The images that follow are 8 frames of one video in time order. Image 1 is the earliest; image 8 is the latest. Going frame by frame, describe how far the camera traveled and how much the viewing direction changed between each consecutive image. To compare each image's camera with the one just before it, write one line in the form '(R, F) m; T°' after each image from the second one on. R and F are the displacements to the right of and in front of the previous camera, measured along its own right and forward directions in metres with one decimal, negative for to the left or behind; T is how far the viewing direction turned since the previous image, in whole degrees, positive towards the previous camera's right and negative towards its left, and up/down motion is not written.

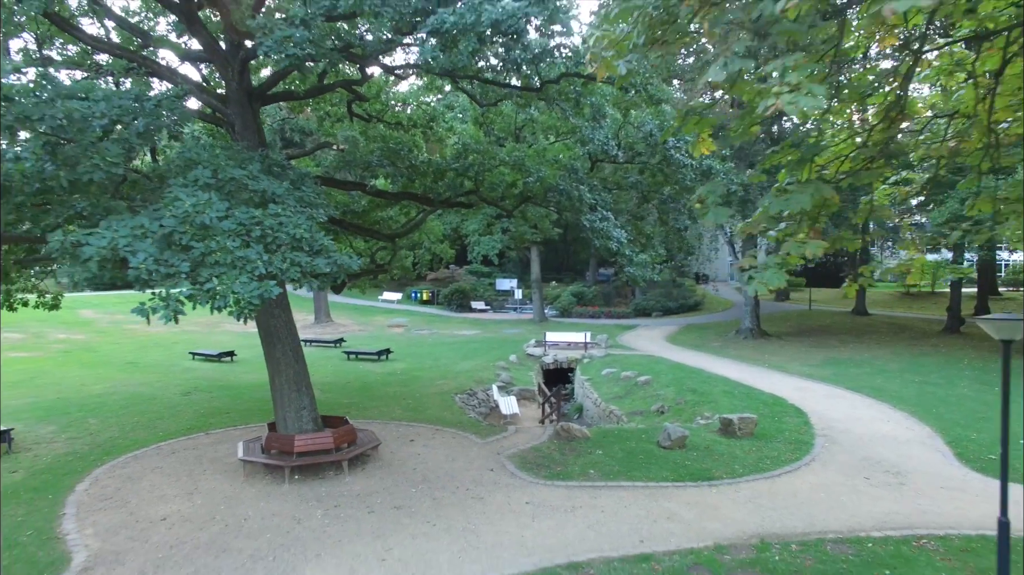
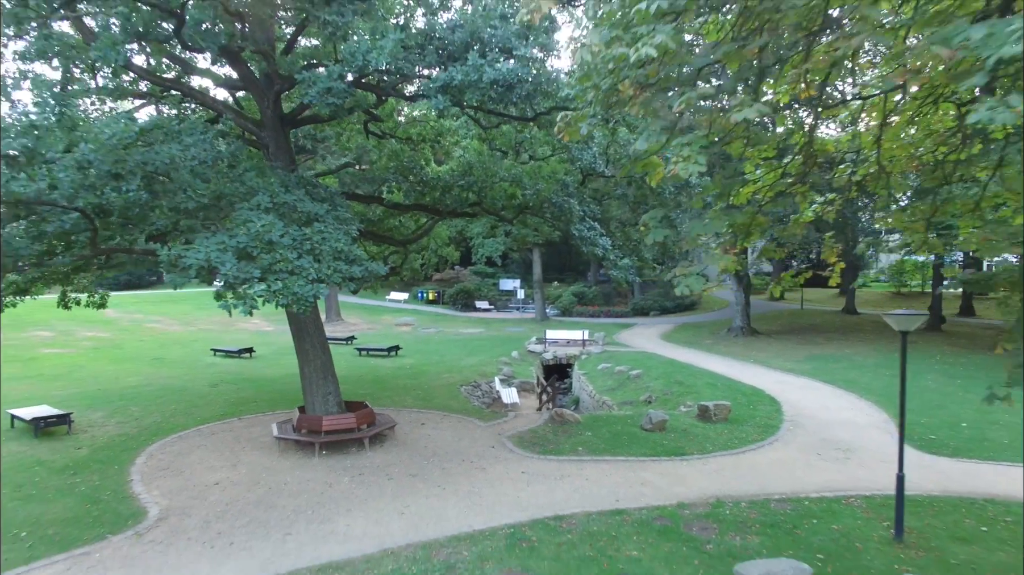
(+0.1, -1.4) m; 0°
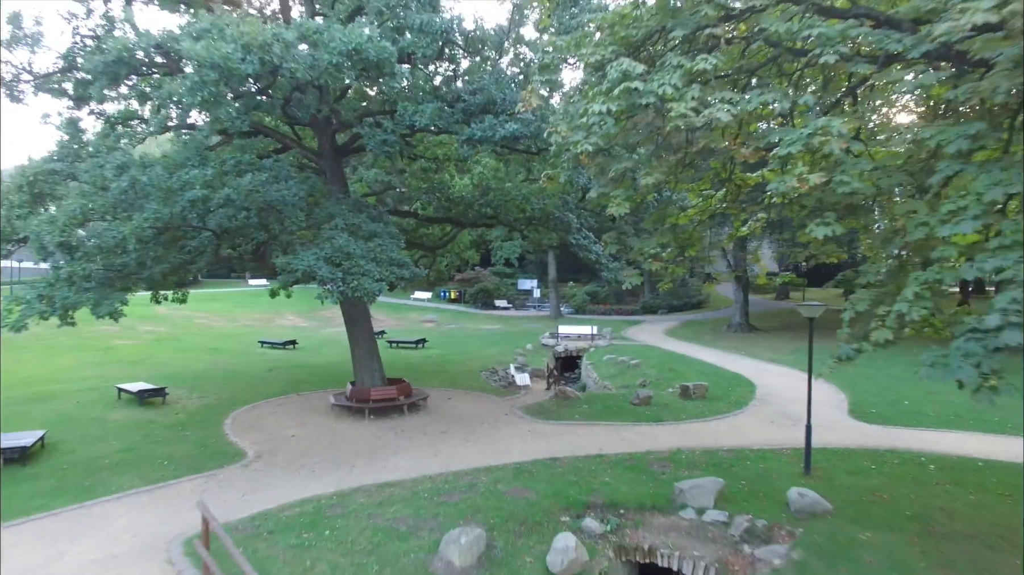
(+0.2, -2.6) m; -2°
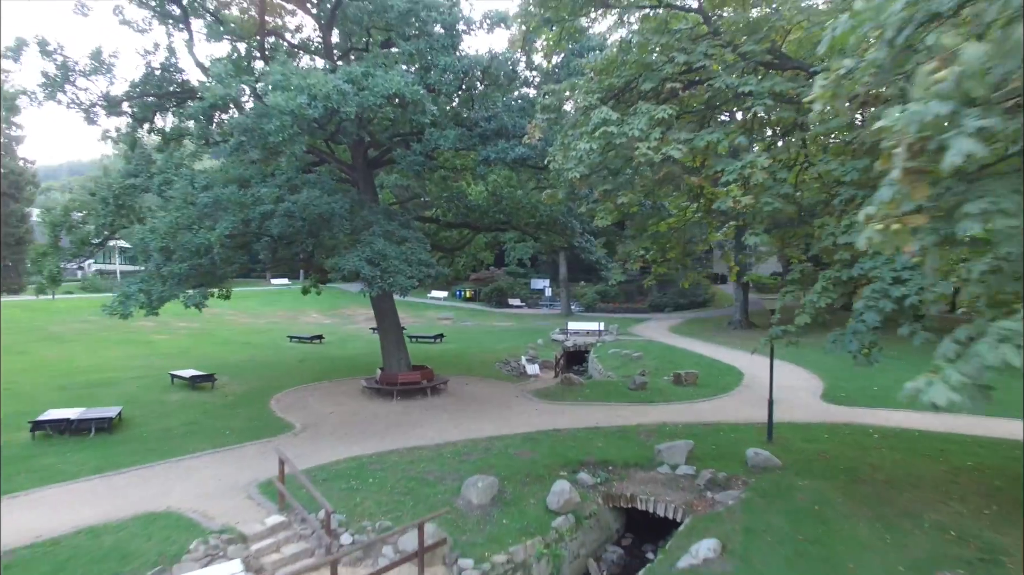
(+0.1, -1.9) m; -1°
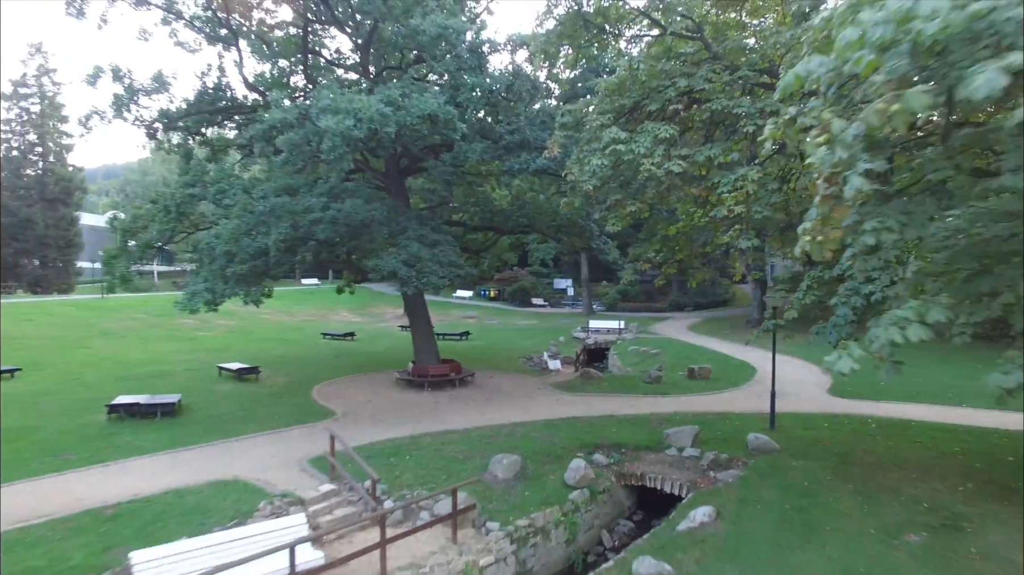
(0.0, -1.1) m; -2°
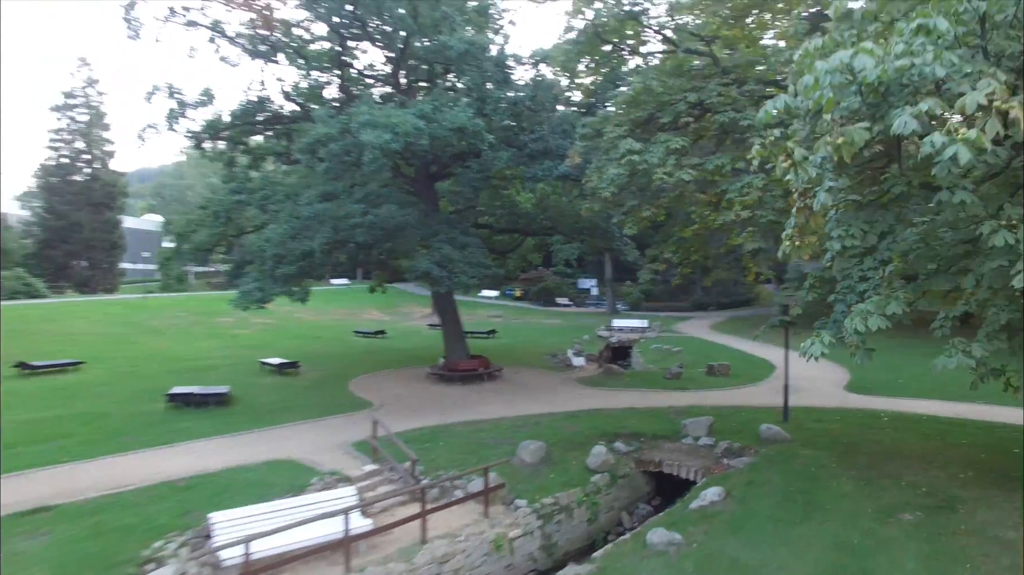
(0.0, -0.9) m; -2°
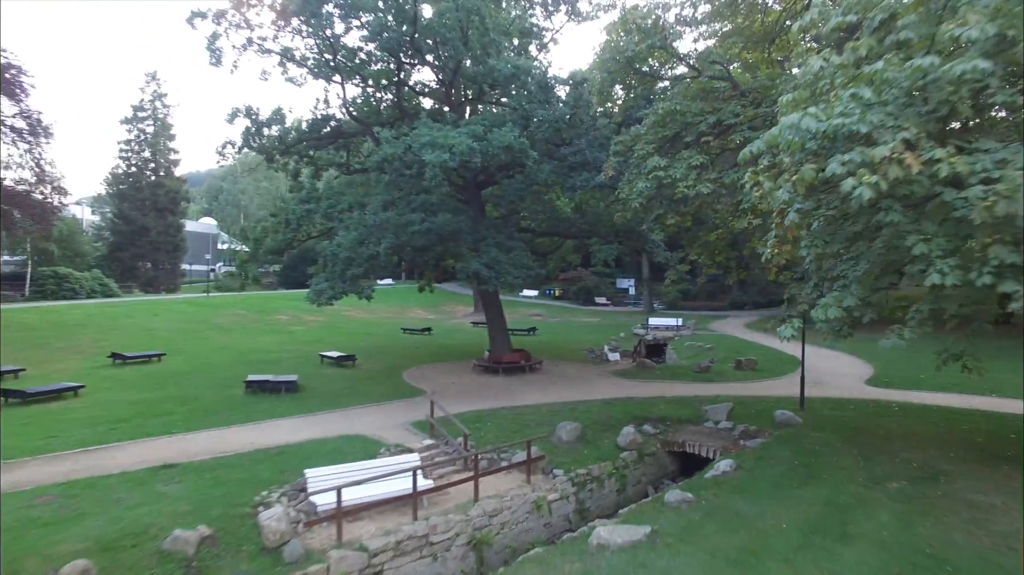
(0.0, -1.5) m; -4°
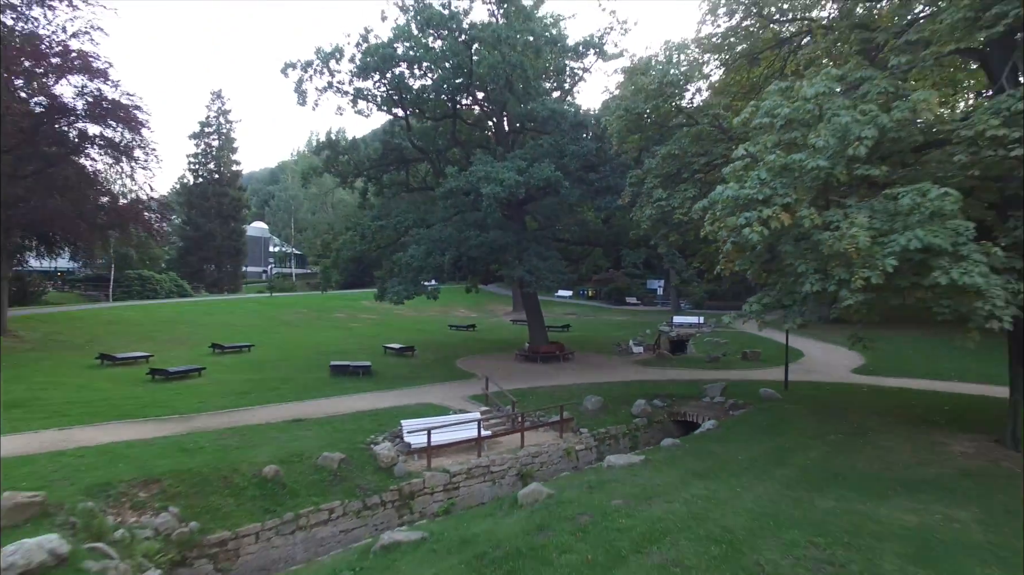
(0.0, -3.5) m; -3°
